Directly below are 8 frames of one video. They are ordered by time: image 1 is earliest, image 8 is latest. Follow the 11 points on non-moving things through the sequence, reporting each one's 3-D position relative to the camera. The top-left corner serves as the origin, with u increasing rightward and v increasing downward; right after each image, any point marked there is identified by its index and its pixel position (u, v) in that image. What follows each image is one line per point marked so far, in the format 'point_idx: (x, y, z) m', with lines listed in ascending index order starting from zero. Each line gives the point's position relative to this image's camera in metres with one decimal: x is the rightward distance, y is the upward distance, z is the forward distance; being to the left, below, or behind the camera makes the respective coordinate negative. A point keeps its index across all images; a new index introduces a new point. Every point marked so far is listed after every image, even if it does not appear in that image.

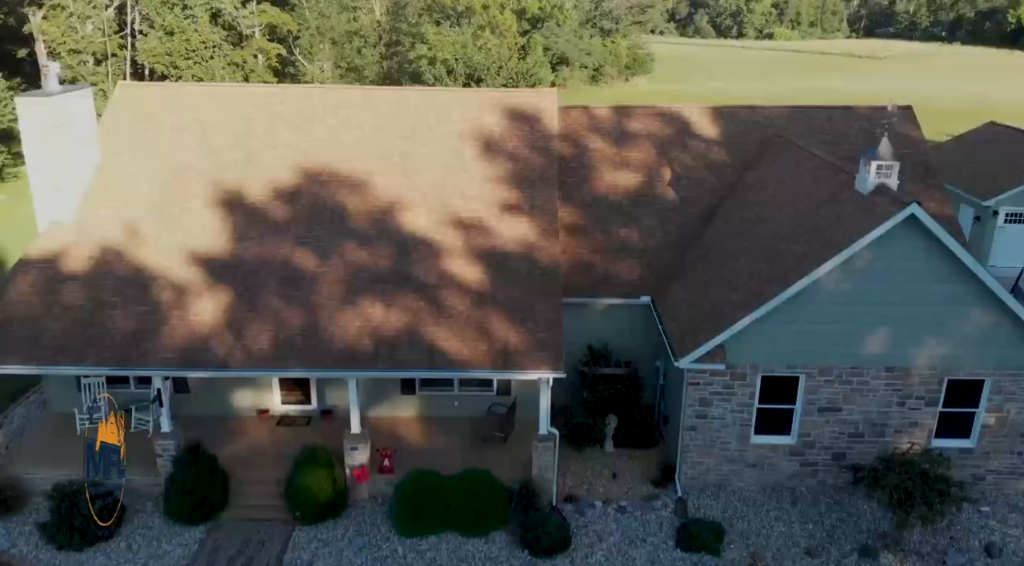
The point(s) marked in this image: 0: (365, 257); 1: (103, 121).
0: (-2.6, +0.5, +13.7) m
1: (-8.4, +3.3, +16.0) m
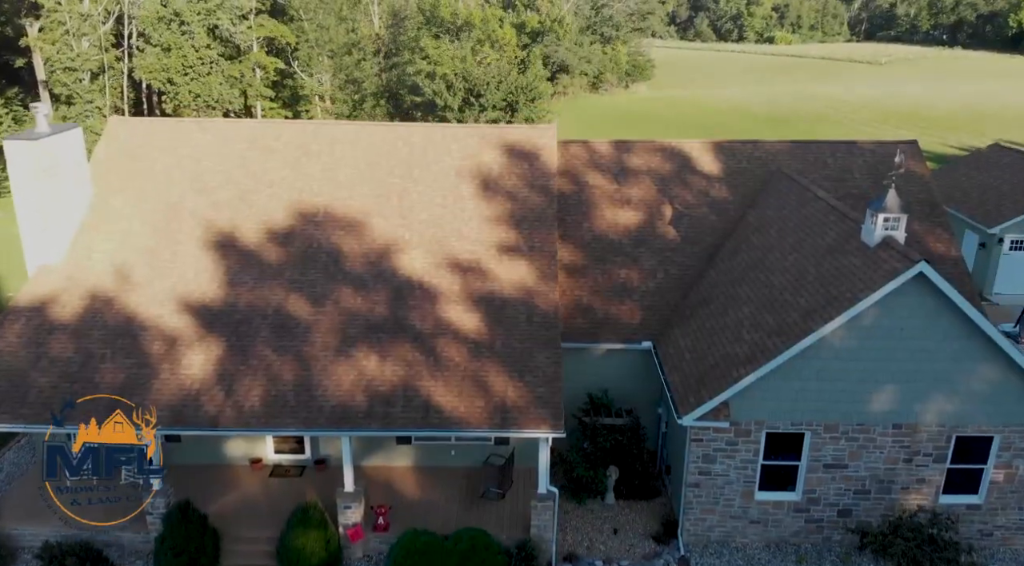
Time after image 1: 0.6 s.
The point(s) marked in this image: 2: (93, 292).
0: (-2.6, -0.4, +13.4) m
1: (-8.4, +2.5, +15.7) m
2: (-7.4, -0.2, +13.7) m
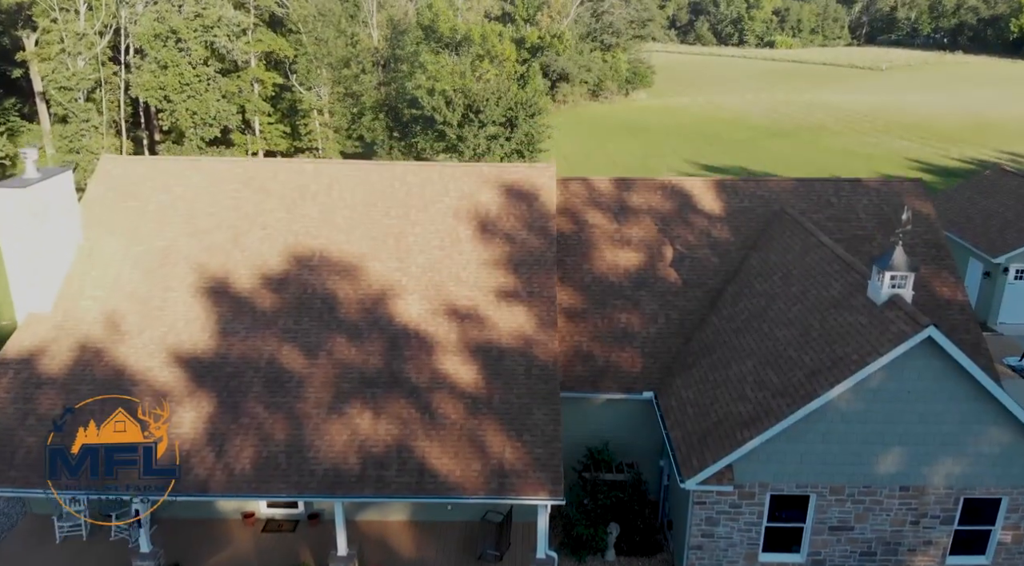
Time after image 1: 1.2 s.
0: (-2.7, -1.2, +13.1) m
1: (-8.4, +1.6, +15.4) m
2: (-7.4, -1.0, +13.4) m
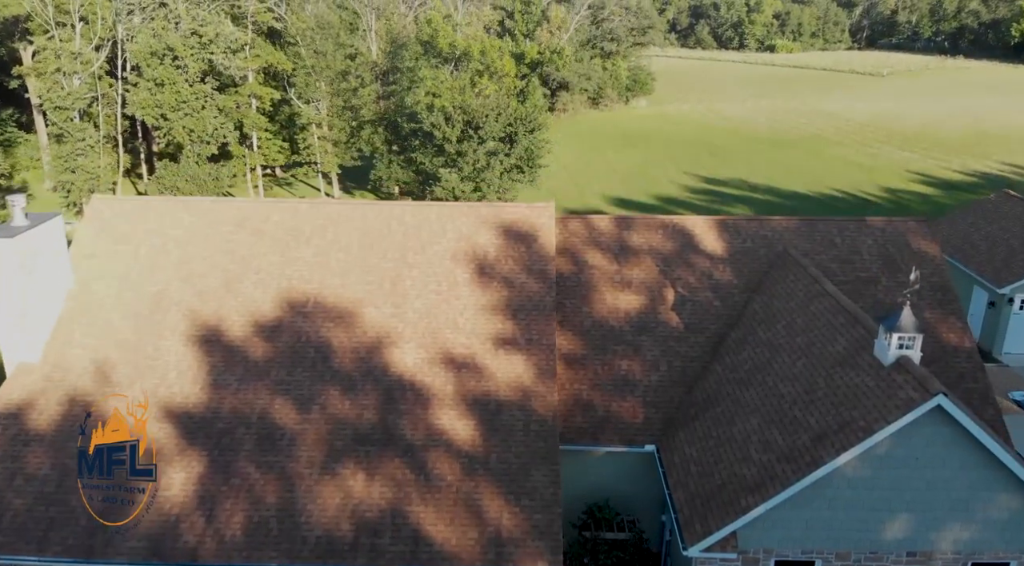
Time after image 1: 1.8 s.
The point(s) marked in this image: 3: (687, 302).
0: (-2.7, -2.1, +12.9) m
1: (-8.5, +0.8, +15.1) m
2: (-7.4, -1.9, +13.1) m
3: (+3.5, -0.4, +15.4) m
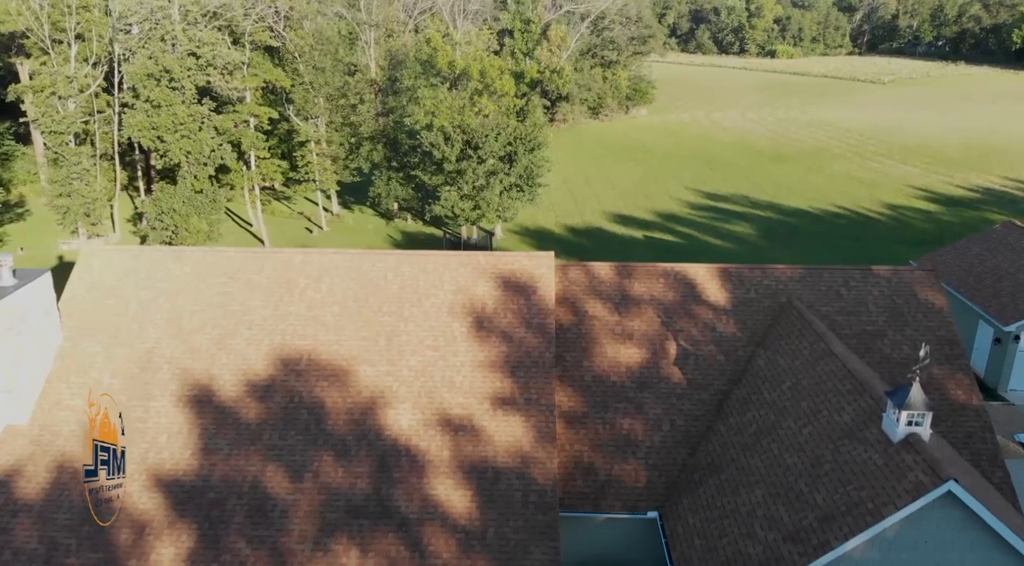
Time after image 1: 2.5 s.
0: (-2.7, -3.1, +12.5) m
1: (-8.5, -0.3, +14.8) m
2: (-7.5, -2.9, +12.8) m
3: (+3.4, -1.4, +15.1) m
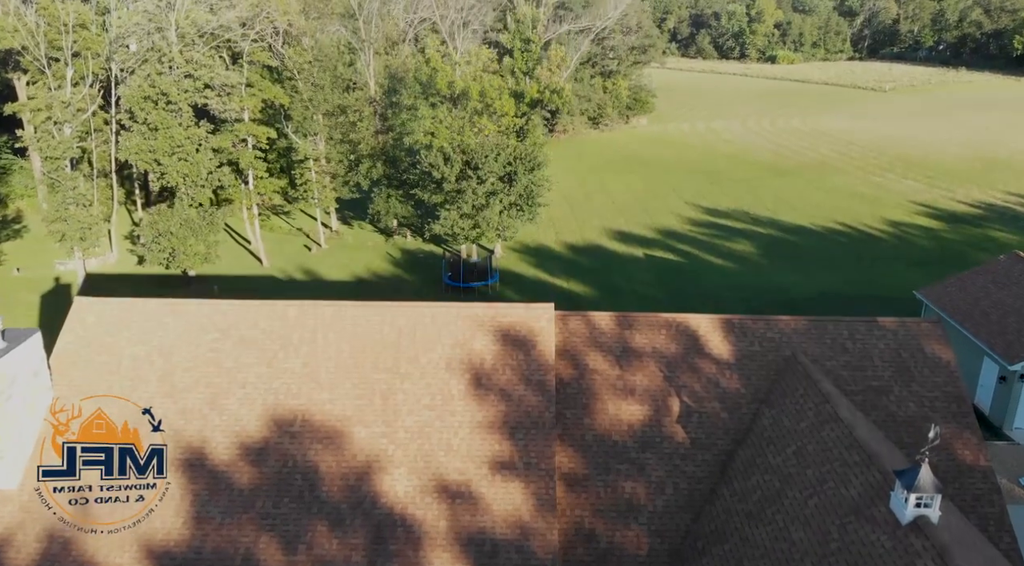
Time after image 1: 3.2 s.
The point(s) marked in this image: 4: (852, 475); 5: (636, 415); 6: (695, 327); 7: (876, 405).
0: (-2.8, -4.2, +12.3) m
1: (-8.5, -1.3, +14.5) m
2: (-7.5, -4.0, +12.5) m
3: (+3.4, -2.5, +14.8) m
4: (+5.2, -2.9, +12.0) m
5: (+2.4, -2.5, +14.8) m
6: (+3.7, -0.9, +15.9) m
7: (+7.0, -2.3, +14.9) m
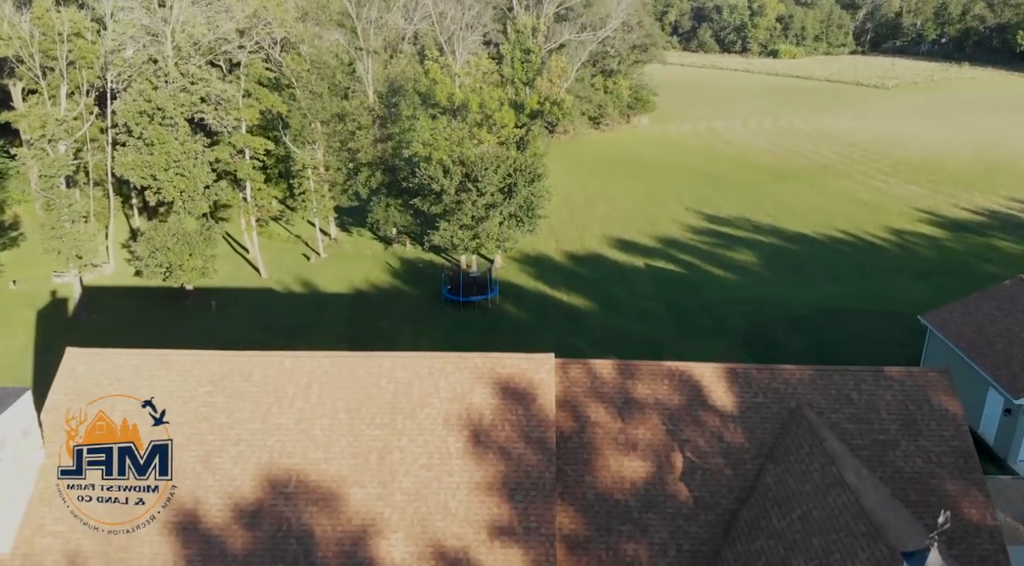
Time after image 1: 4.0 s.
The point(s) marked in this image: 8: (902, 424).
0: (-2.8, -5.2, +12.0) m
1: (-8.5, -2.3, +14.2) m
2: (-7.5, -5.0, +12.3) m
3: (+3.4, -3.5, +14.5) m
4: (+5.2, -4.0, +11.7) m
5: (+2.3, -3.5, +14.5) m
6: (+3.7, -1.9, +15.6) m
7: (+7.0, -3.3, +14.6) m
8: (+7.5, -2.7, +15.0) m
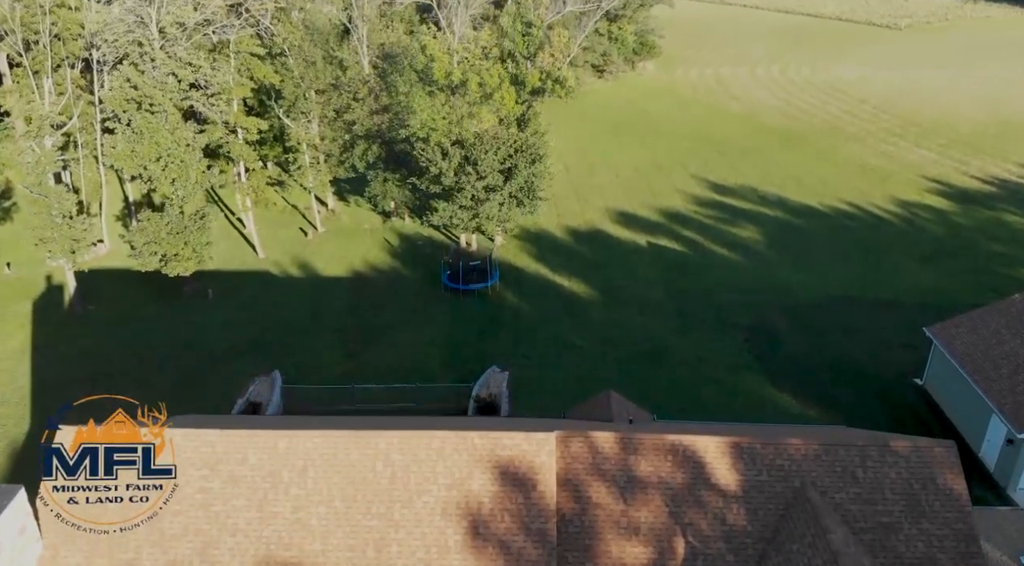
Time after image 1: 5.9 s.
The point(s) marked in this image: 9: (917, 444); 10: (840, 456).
0: (-2.8, -7.0, +12.1) m
1: (-8.5, -3.9, +14.0) m
2: (-7.5, -6.8, +12.4) m
3: (+3.4, -5.0, +14.4) m
4: (+5.2, -5.8, +11.7) m
5: (+2.3, -5.1, +14.4) m
6: (+3.7, -3.4, +15.3) m
7: (+7.0, -4.9, +14.5) m
8: (+7.5, -4.2, +14.8) m
9: (+7.9, -3.2, +15.3) m
10: (+6.3, -3.4, +15.2) m
